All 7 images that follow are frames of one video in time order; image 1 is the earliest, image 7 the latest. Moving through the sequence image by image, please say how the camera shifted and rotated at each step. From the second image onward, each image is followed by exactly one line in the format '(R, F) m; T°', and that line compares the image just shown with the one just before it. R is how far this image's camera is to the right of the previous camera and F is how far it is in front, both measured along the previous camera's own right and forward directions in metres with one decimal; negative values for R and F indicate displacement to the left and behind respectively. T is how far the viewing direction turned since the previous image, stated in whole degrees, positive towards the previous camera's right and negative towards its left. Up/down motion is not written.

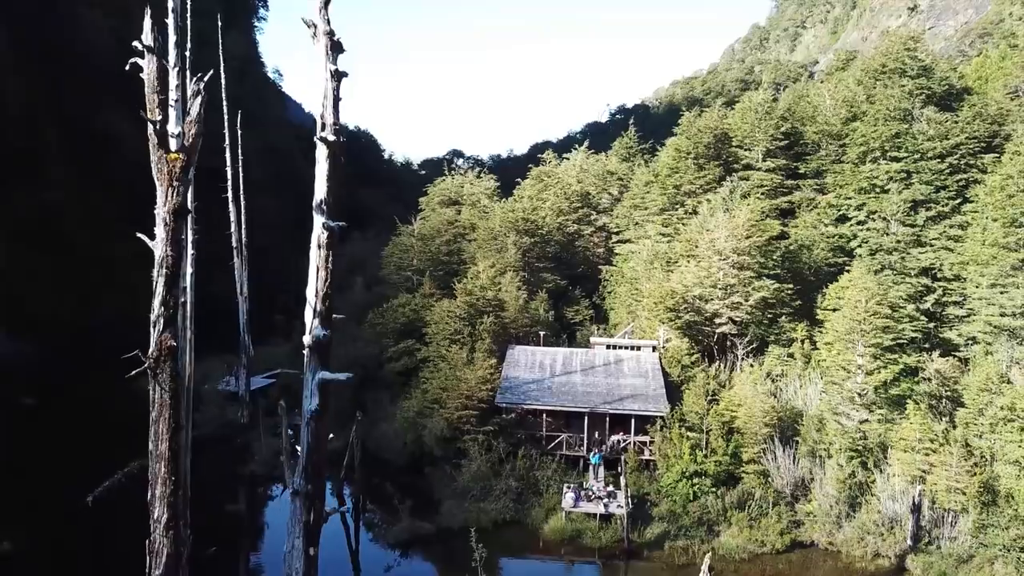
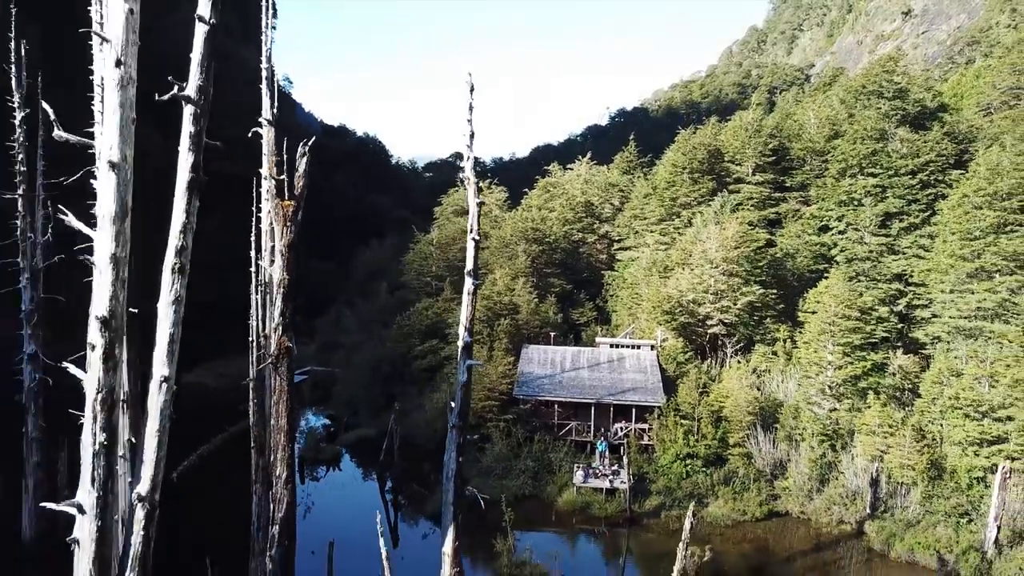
(-0.4, -2.3) m; 0°
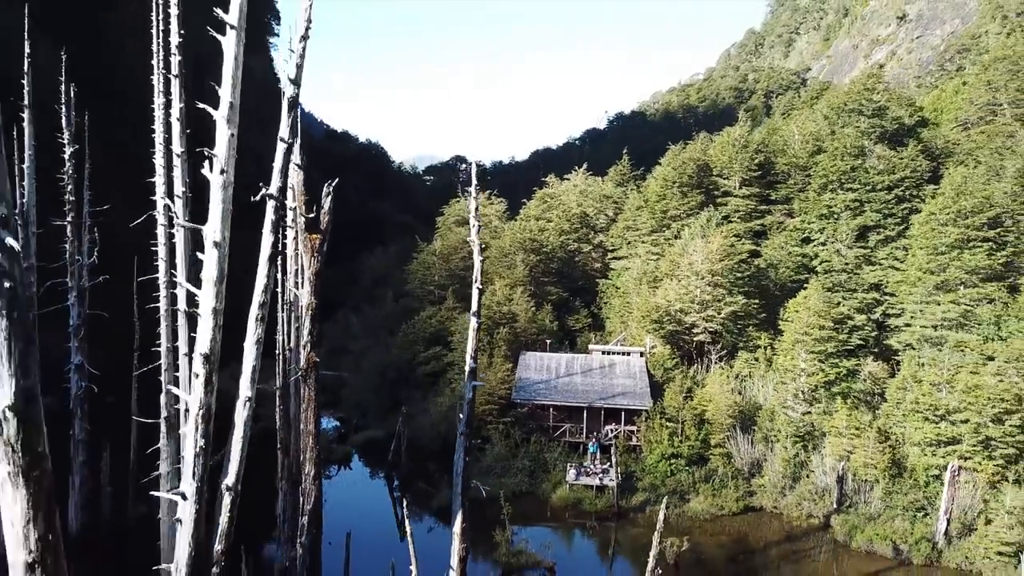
(0.0, -1.5) m; 0°
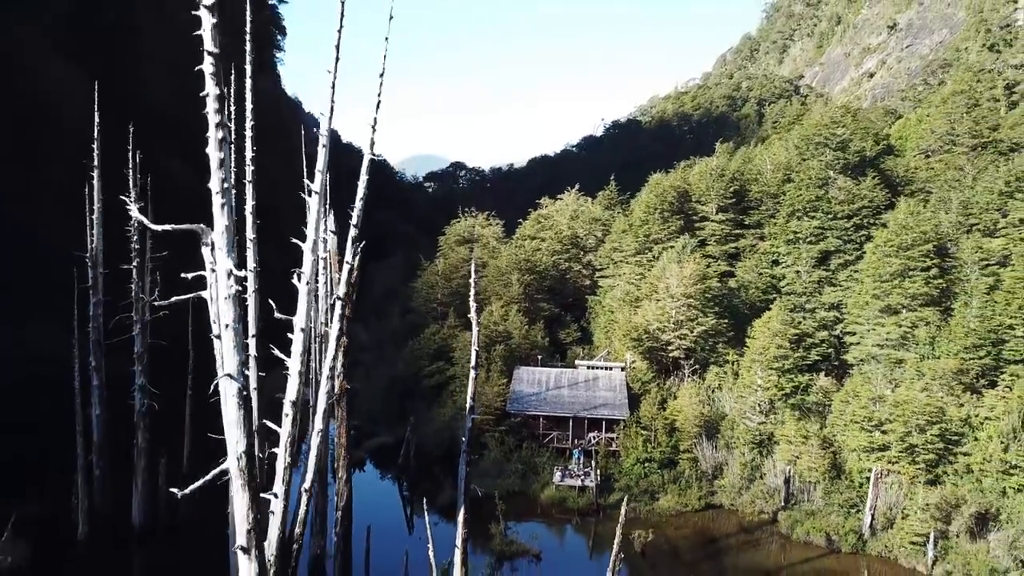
(+0.2, -2.8) m; 0°
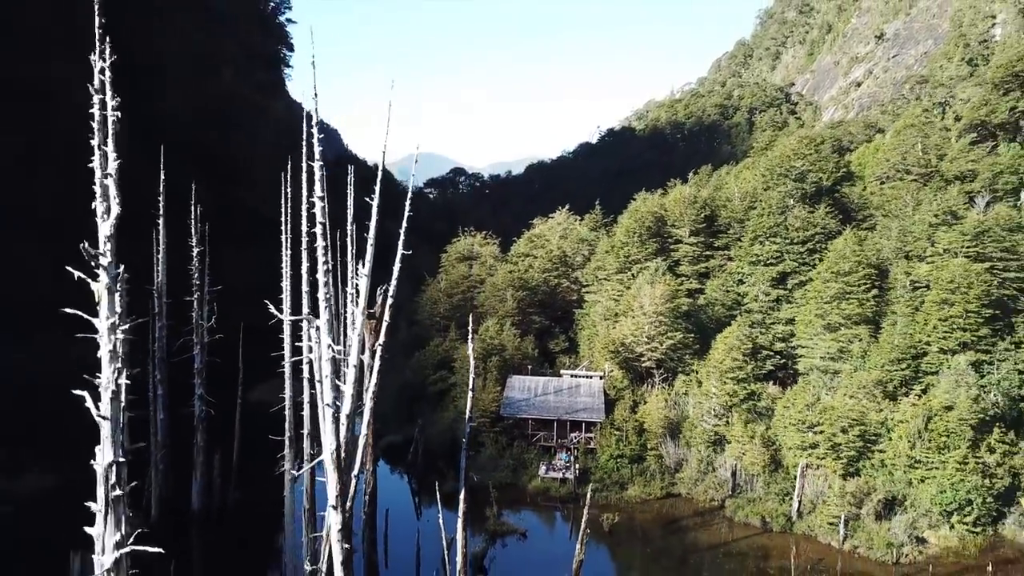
(+0.2, -3.8) m; 0°
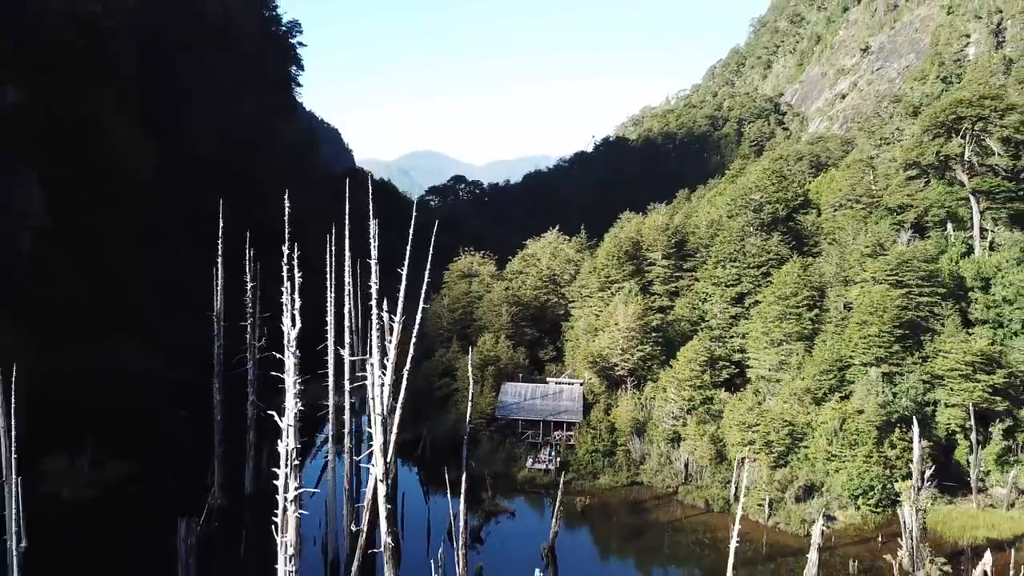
(+0.3, -5.1) m; 0°
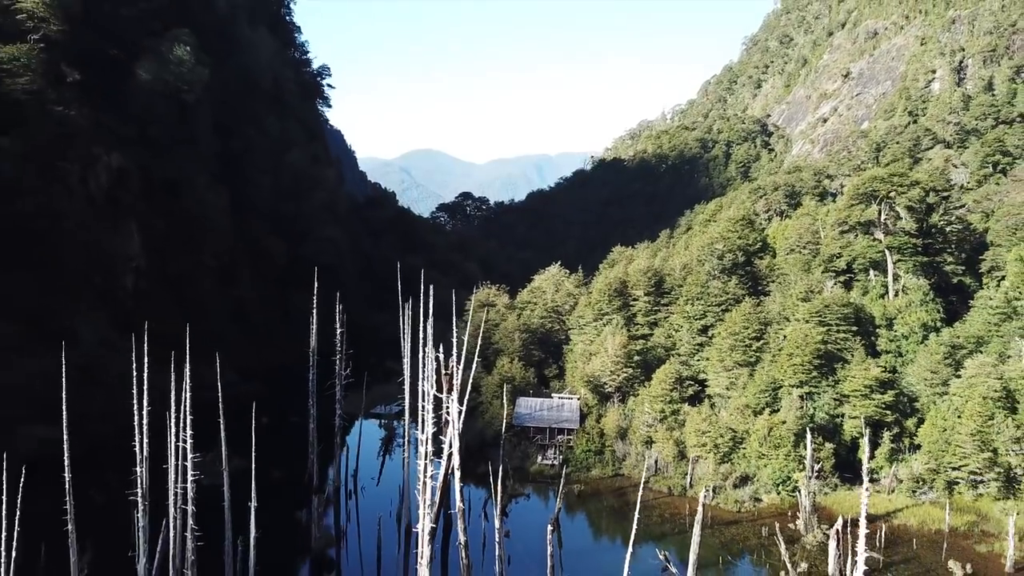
(-0.8, -9.8) m; 0°
